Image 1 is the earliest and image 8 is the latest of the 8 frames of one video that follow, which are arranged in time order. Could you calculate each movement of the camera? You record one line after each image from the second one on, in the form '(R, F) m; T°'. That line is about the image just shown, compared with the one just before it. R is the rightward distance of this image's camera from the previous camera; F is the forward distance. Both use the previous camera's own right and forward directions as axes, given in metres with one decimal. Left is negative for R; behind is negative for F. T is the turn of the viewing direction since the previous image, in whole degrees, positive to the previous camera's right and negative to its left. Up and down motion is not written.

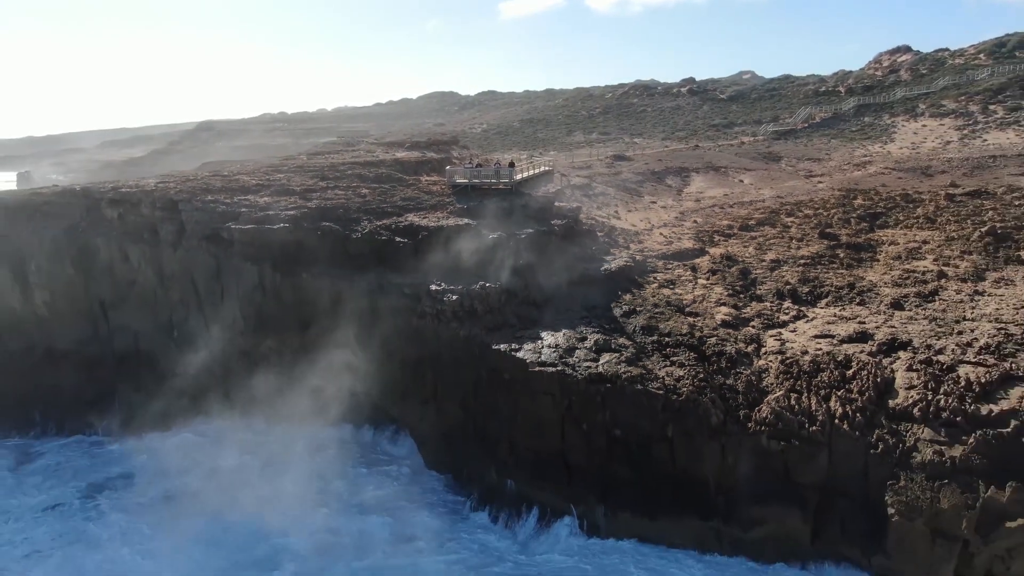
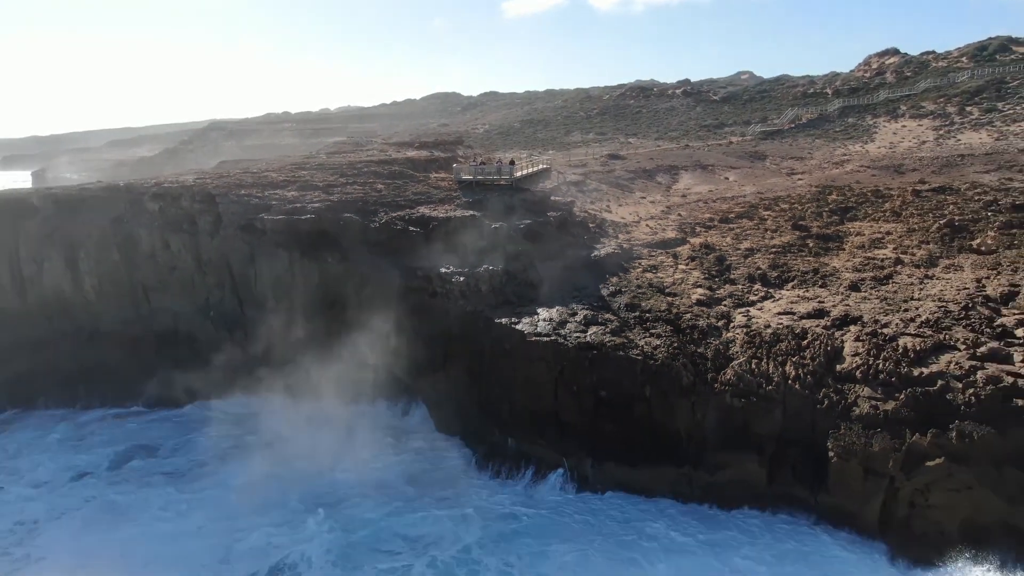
(0.0, -1.4) m; 0°
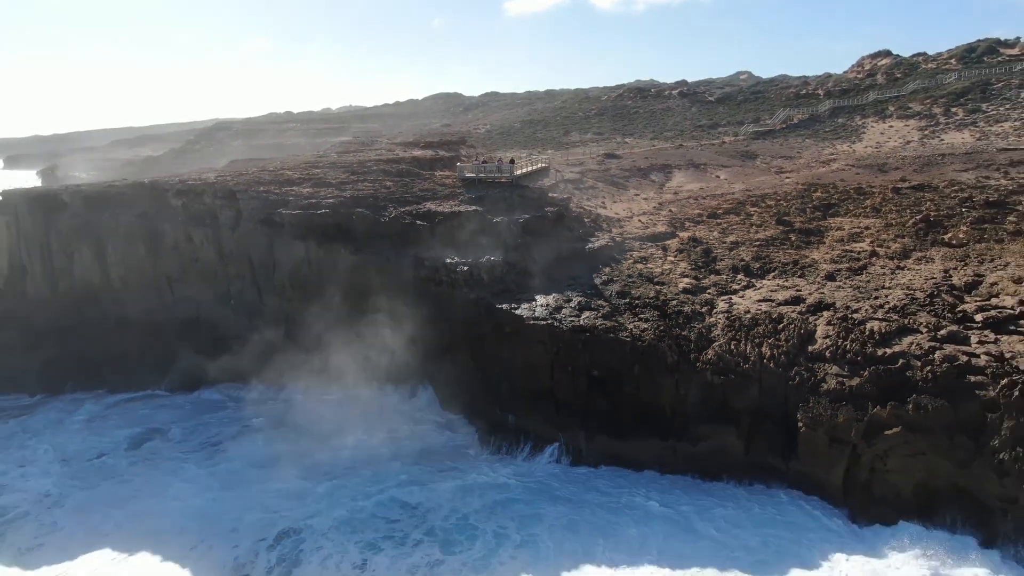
(0.0, -1.0) m; 0°
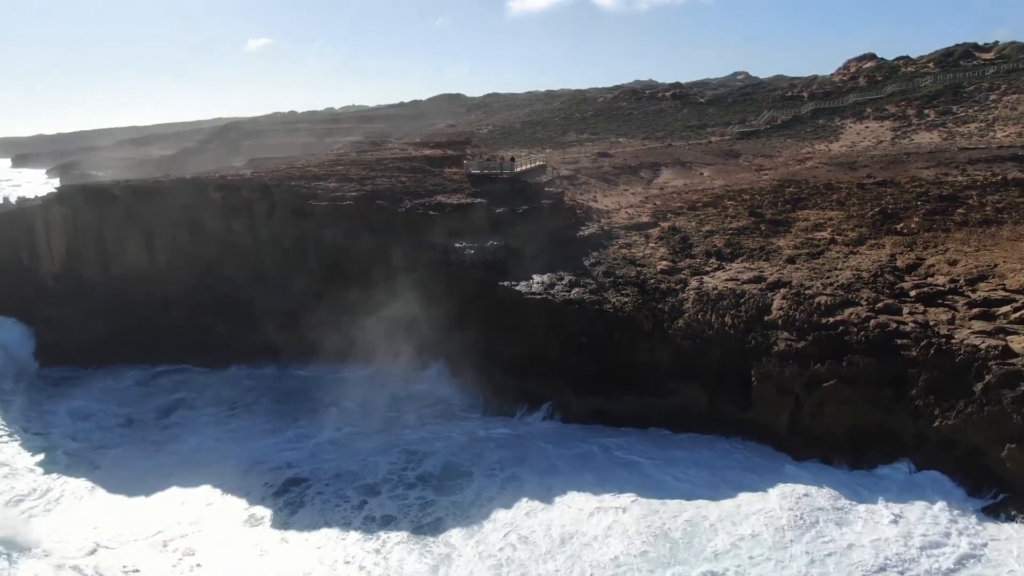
(0.0, -1.9) m; 0°
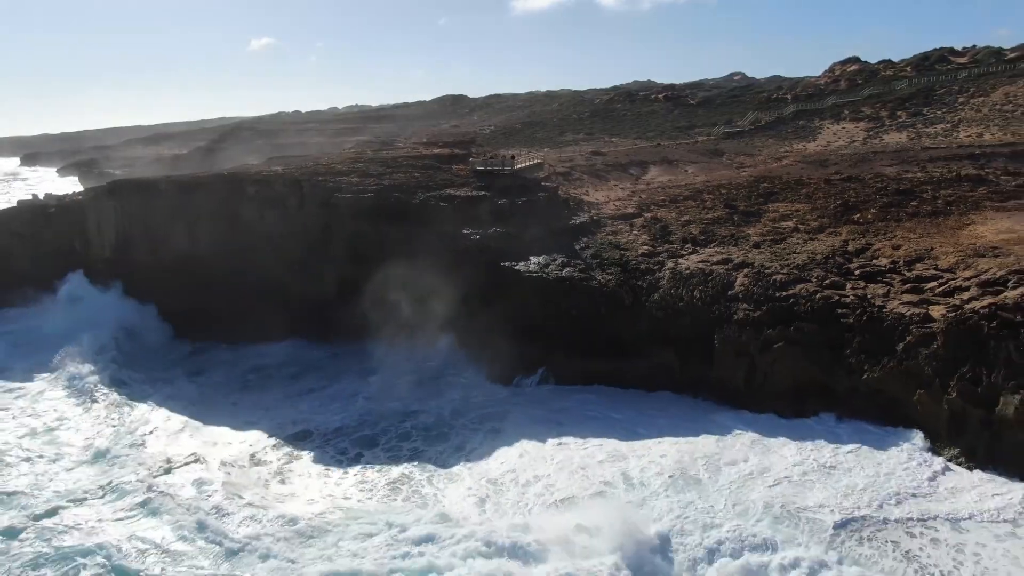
(0.0, -2.2) m; 0°
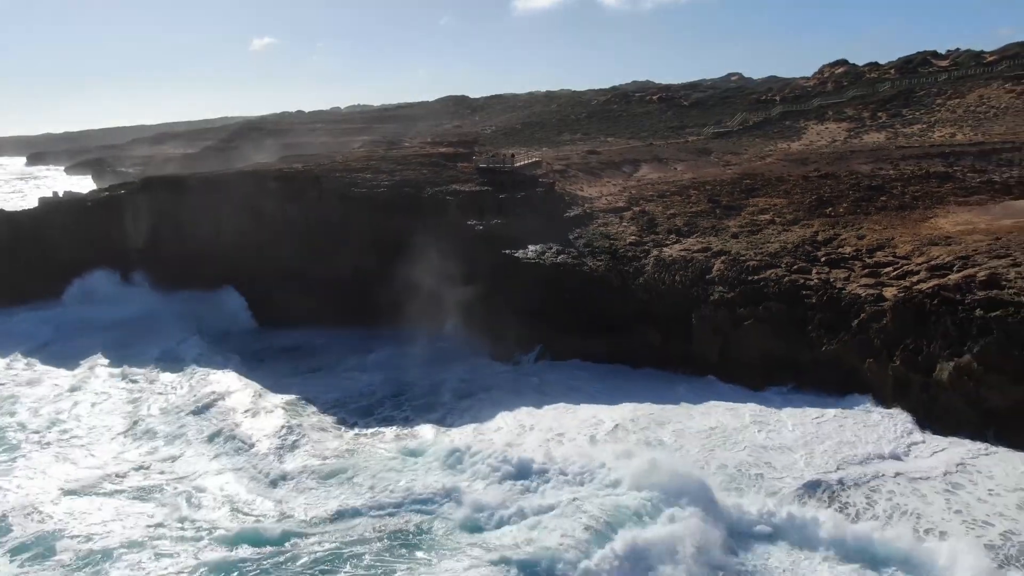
(0.0, -1.7) m; 0°
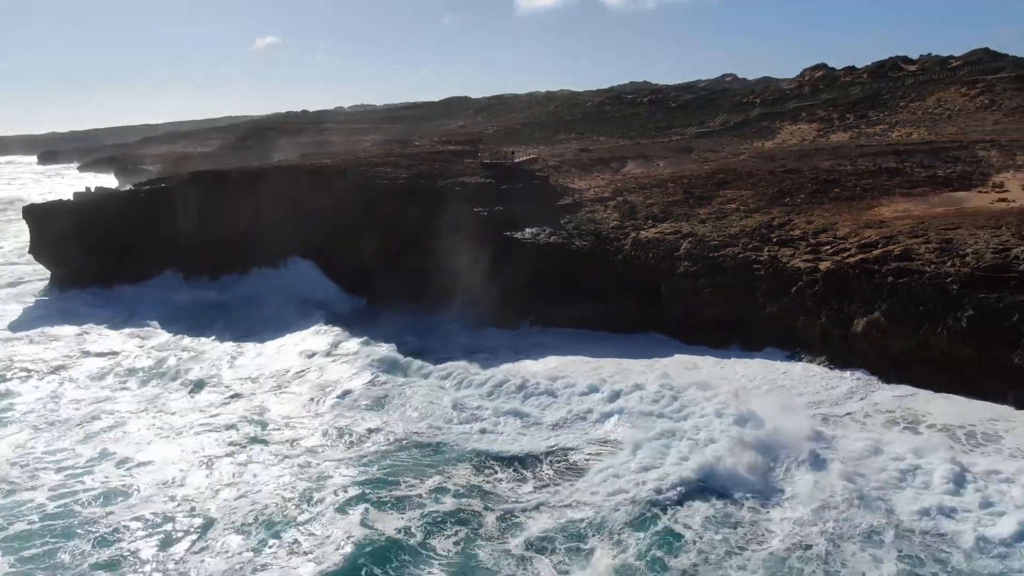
(+0.1, -3.2) m; 0°
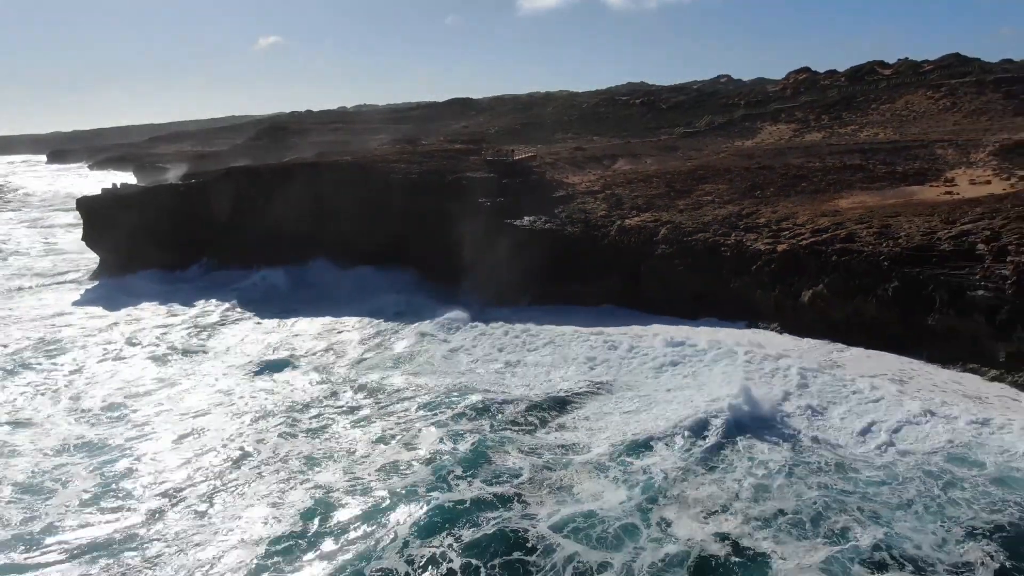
(+0.1, -2.9) m; 0°
